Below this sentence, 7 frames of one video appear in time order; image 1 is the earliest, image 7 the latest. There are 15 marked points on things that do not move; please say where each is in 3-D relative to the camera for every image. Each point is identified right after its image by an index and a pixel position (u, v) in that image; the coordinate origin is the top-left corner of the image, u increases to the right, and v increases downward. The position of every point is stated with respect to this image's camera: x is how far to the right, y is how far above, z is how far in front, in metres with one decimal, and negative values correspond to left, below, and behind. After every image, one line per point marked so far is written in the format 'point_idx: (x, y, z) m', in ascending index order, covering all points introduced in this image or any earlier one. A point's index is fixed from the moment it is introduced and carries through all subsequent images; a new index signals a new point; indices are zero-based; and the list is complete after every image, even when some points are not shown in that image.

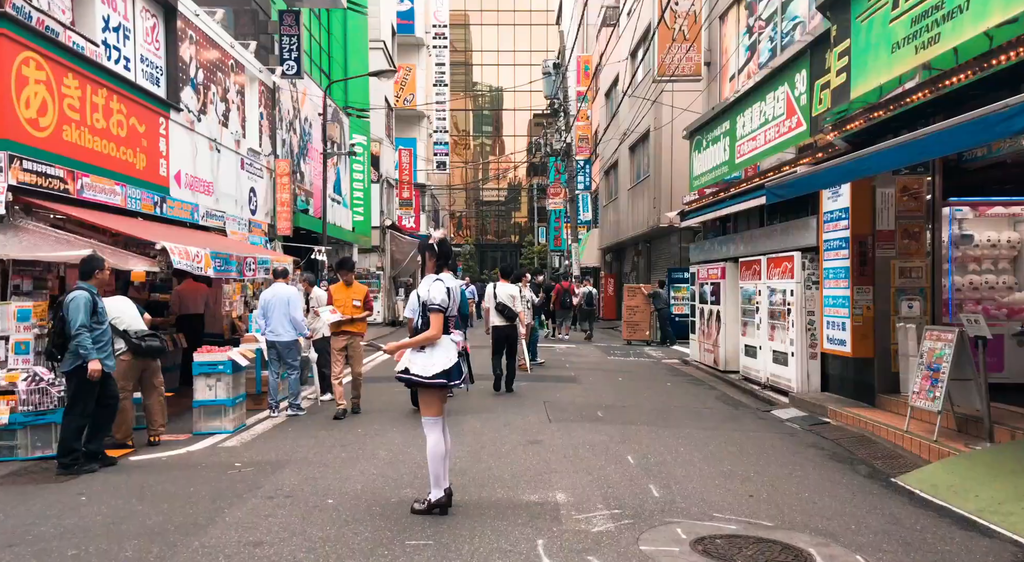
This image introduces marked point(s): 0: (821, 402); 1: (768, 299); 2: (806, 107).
0: (+3.7, -1.5, +9.2) m
1: (+3.7, -0.3, +11.1) m
2: (+3.8, +2.3, +10.1) m
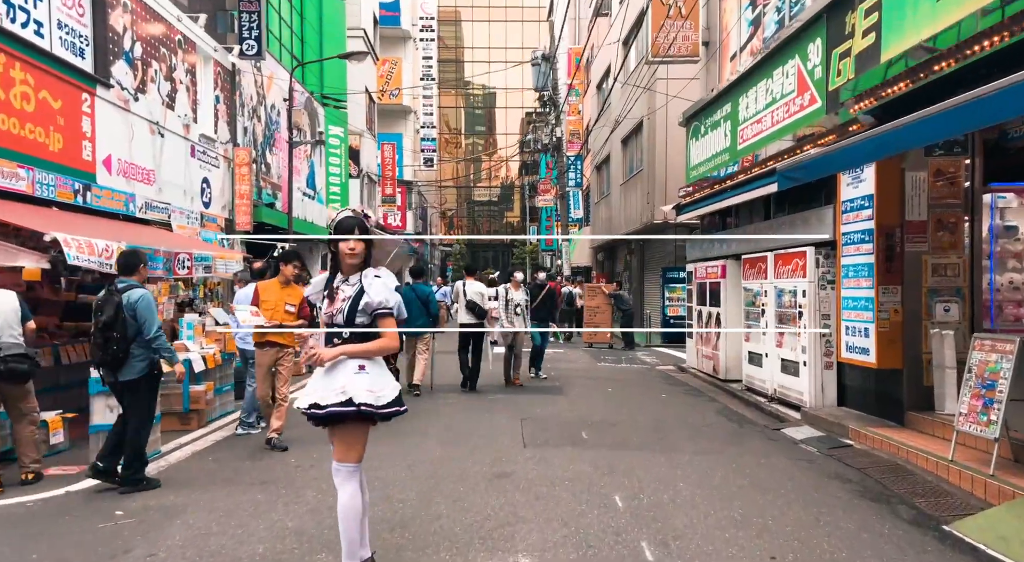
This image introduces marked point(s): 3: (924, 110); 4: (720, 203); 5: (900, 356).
0: (+3.4, -1.5, +8.0) m
1: (+3.4, -0.3, +9.8) m
2: (+3.5, +2.3, +8.8) m
3: (+3.3, +1.4, +6.1) m
4: (+3.1, +1.2, +11.5) m
5: (+3.9, -0.8, +7.7) m
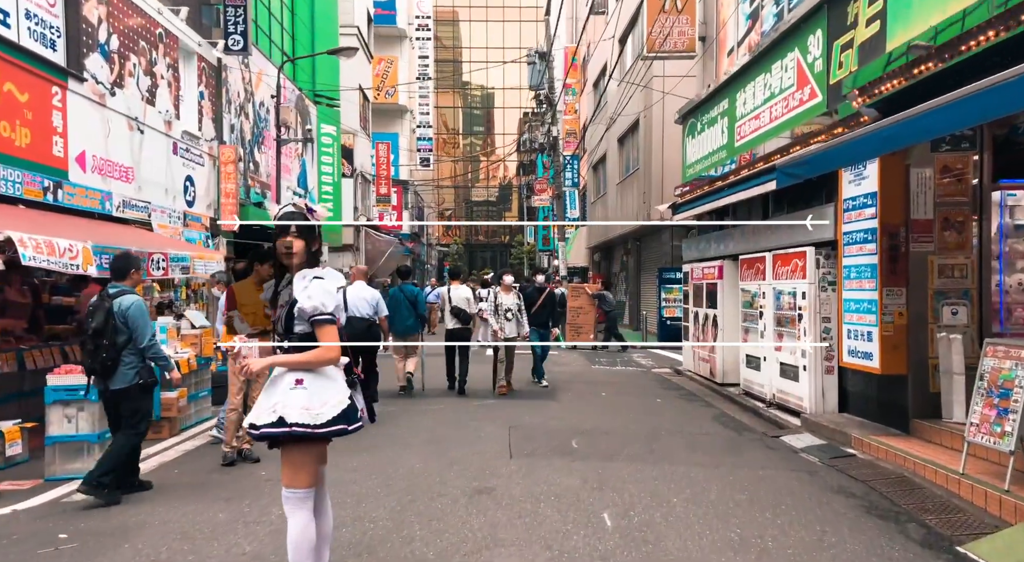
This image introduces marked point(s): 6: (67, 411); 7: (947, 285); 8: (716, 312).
0: (+3.3, -1.5, +7.6) m
1: (+3.2, -0.3, +9.5) m
2: (+3.4, +2.3, +8.5) m
3: (+3.2, +1.4, +5.8) m
4: (+3.0, +1.2, +11.2) m
5: (+3.8, -0.8, +7.4) m
6: (-3.3, -1.0, +5.7) m
7: (+4.2, 0.0, +7.4) m
8: (+3.1, -0.5, +11.6) m
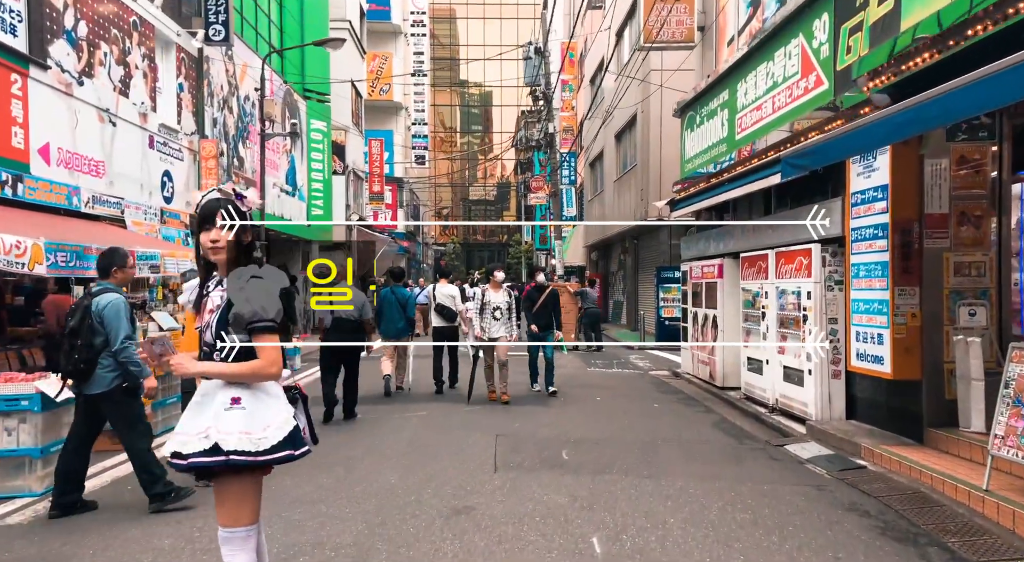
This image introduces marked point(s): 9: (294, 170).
0: (+3.2, -1.5, +7.2) m
1: (+3.1, -0.3, +9.0) m
2: (+3.3, +2.3, +8.0) m
3: (+3.0, +1.4, +5.3) m
4: (+2.8, +1.2, +10.7) m
5: (+3.6, -0.8, +6.9) m
6: (-3.4, -1.0, +5.2) m
7: (+4.0, 0.0, +6.9) m
8: (+2.9, -0.4, +11.1) m
9: (-5.6, +2.8, +19.7) m
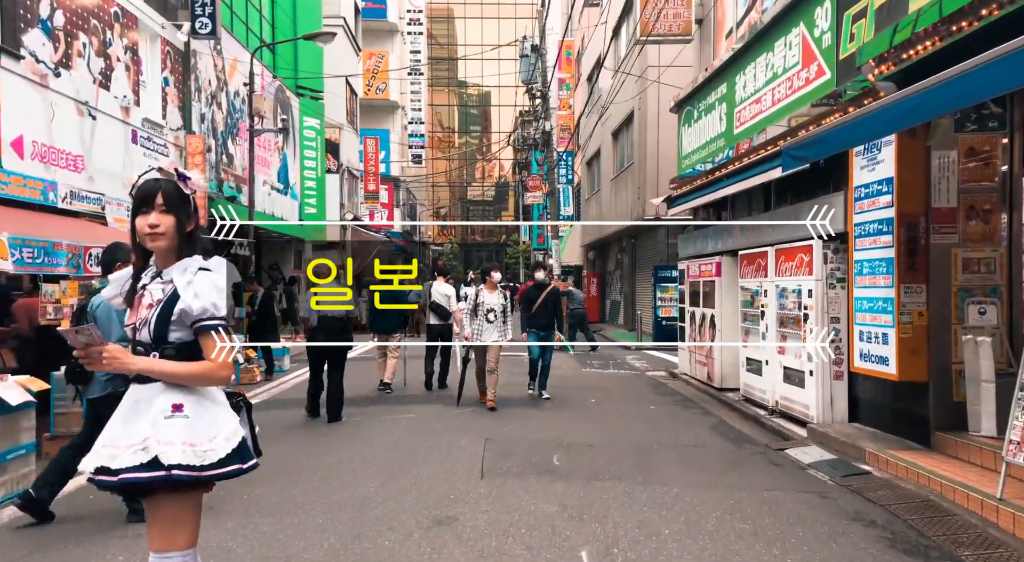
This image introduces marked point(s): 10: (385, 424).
0: (+3.1, -1.4, +6.9) m
1: (+3.0, -0.2, +8.7) m
2: (+3.2, +2.3, +7.7) m
3: (+2.9, +1.4, +5.0) m
4: (+2.7, +1.2, +10.4) m
5: (+3.5, -0.7, +6.6) m
6: (-3.5, -0.9, +4.9) m
7: (+3.9, 0.0, +6.6) m
8: (+2.8, -0.4, +10.8) m
9: (-5.7, +2.9, +19.4) m
10: (-1.3, -1.5, +8.0) m
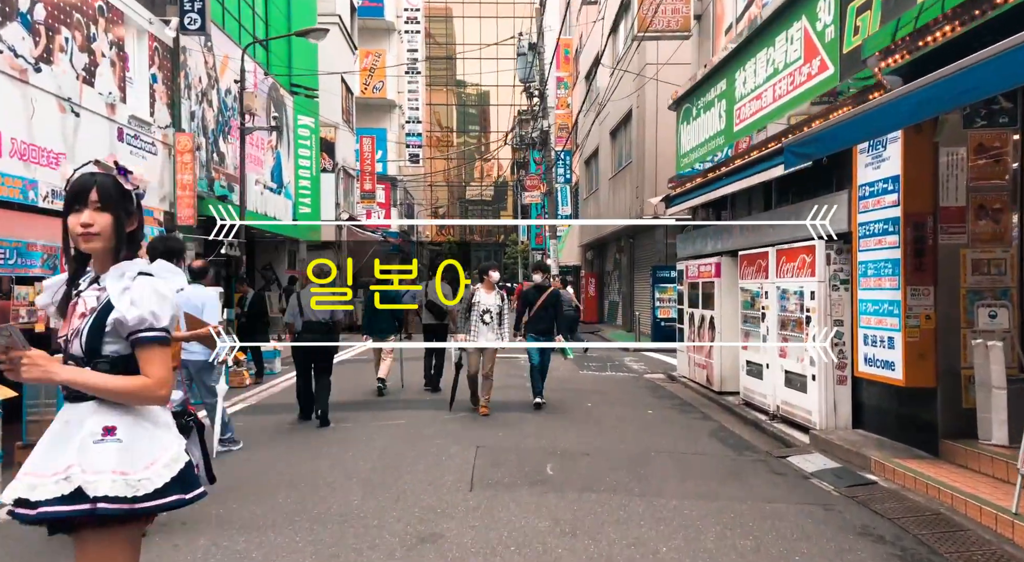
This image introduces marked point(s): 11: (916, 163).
0: (+3.0, -1.4, +6.6) m
1: (+2.9, -0.2, +8.4) m
2: (+3.1, +2.3, +7.4) m
3: (+2.9, +1.4, +4.8) m
4: (+2.6, +1.2, +10.2) m
5: (+3.5, -0.8, +6.4) m
6: (-3.6, -1.0, +4.7) m
7: (+3.9, 0.0, +6.3) m
8: (+2.8, -0.4, +10.6) m
9: (-5.8, +2.8, +19.1) m
10: (-1.4, -1.5, +7.7) m
11: (+3.3, +1.0, +6.4) m
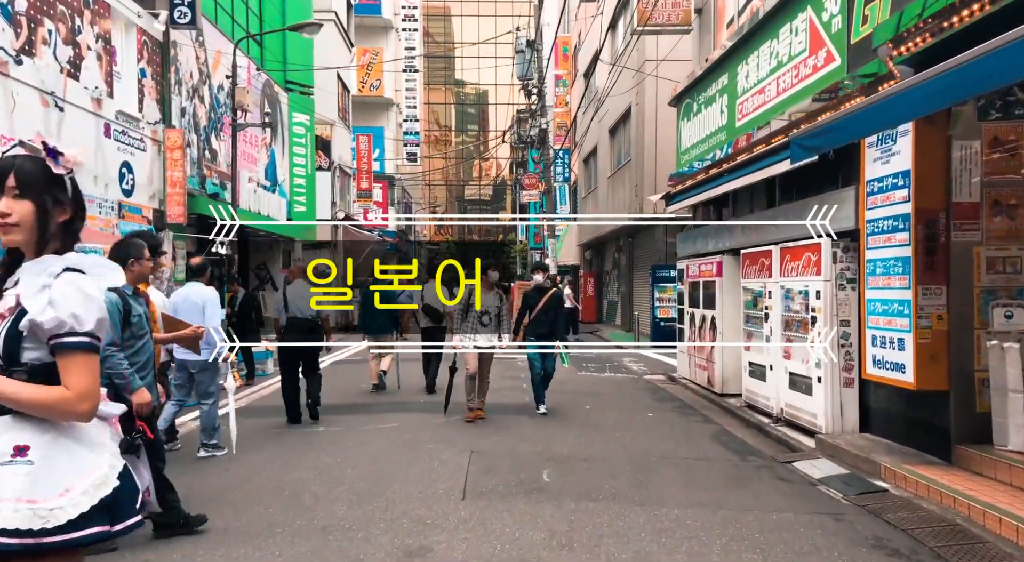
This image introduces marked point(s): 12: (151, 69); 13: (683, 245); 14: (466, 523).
0: (+2.9, -1.4, +6.4) m
1: (+2.9, -0.2, +8.2) m
2: (+3.0, +2.3, +7.2) m
3: (+2.8, +1.4, +4.5) m
4: (+2.6, +1.2, +9.9) m
5: (+3.4, -0.8, +6.1) m
6: (-3.6, -1.0, +4.4) m
7: (+3.8, 0.0, +6.1) m
8: (+2.7, -0.4, +10.3) m
9: (-5.8, +2.9, +18.8) m
10: (-1.4, -1.5, +7.5) m
11: (+3.3, +1.0, +6.1) m
12: (-5.8, +3.4, +12.4) m
13: (+2.8, +0.6, +12.4) m
14: (-0.3, -1.5, +4.8) m
